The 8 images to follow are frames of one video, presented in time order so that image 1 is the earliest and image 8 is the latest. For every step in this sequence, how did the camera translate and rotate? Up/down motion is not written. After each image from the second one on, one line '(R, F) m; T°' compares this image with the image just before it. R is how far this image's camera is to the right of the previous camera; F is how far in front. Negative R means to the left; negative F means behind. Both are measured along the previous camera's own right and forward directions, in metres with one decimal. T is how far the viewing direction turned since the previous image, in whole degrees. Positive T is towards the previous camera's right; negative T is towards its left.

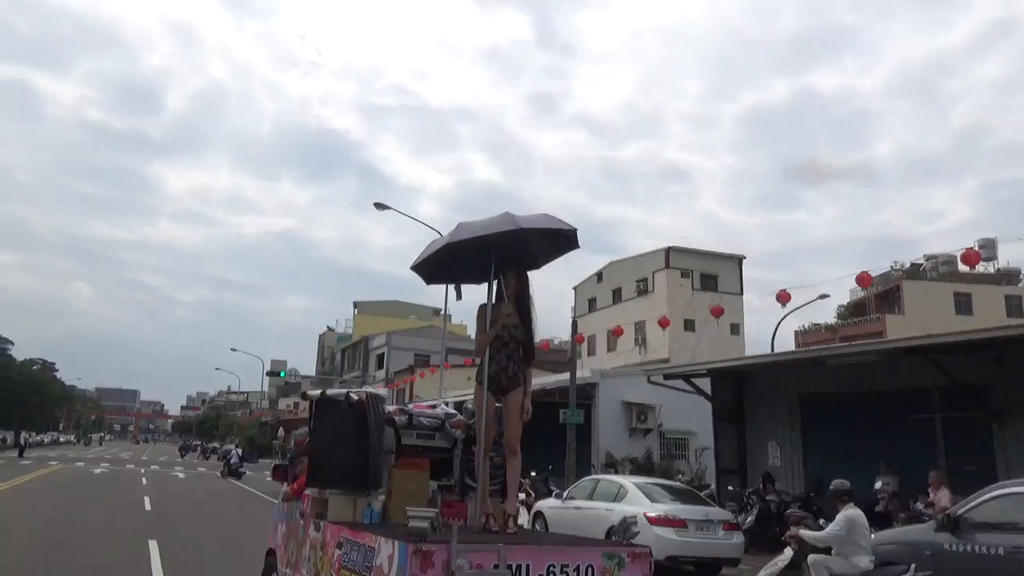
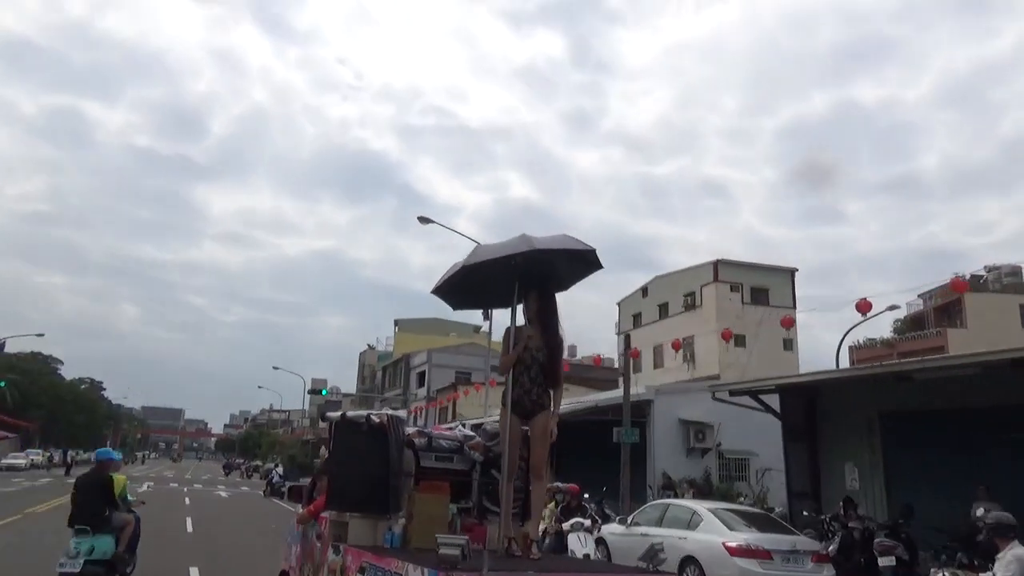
(-0.3, +0.9) m; -3°
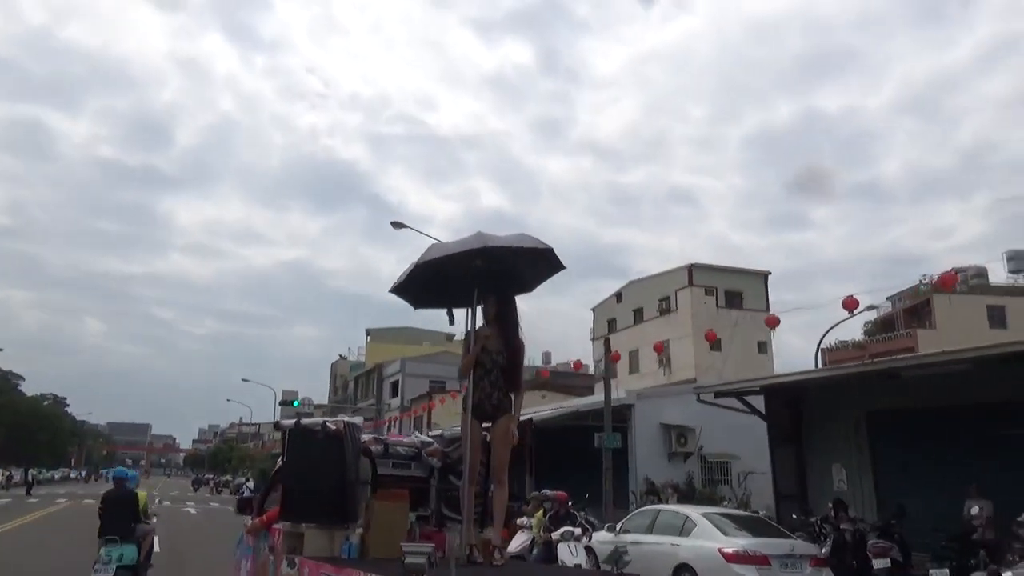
(-0.2, +0.4) m; +2°
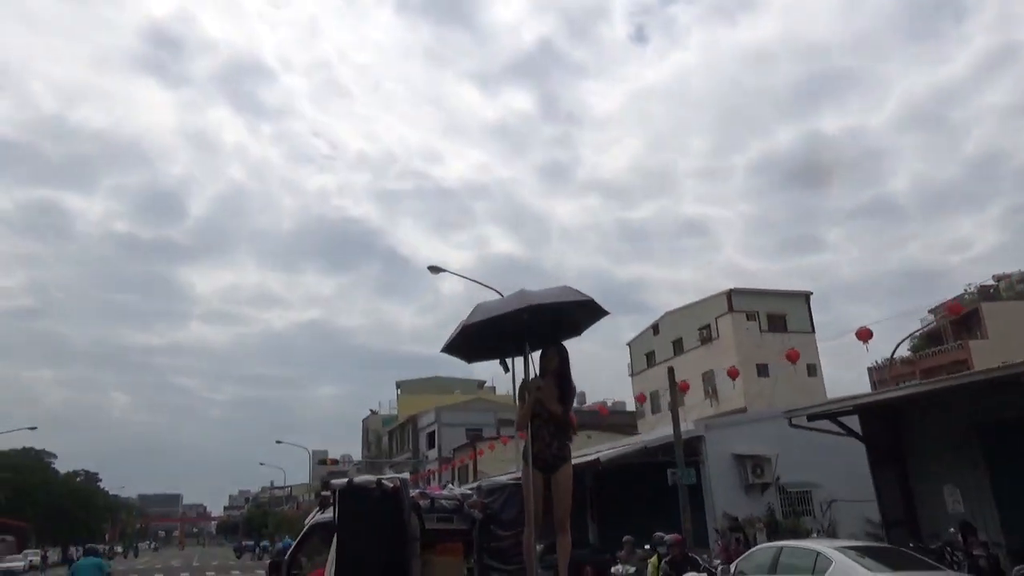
(-1.0, +0.8) m; -1°
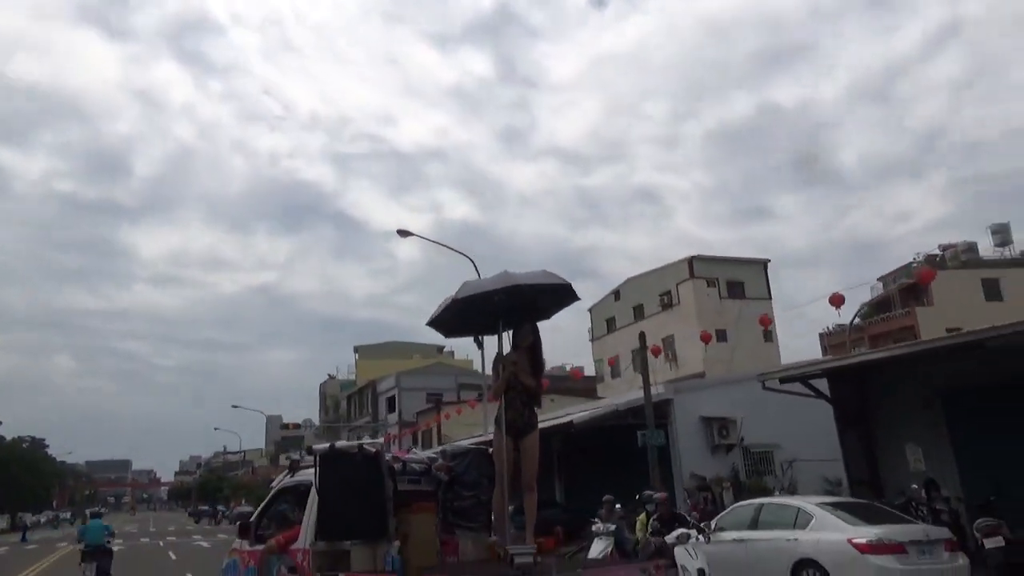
(-0.5, 0.0) m; +3°
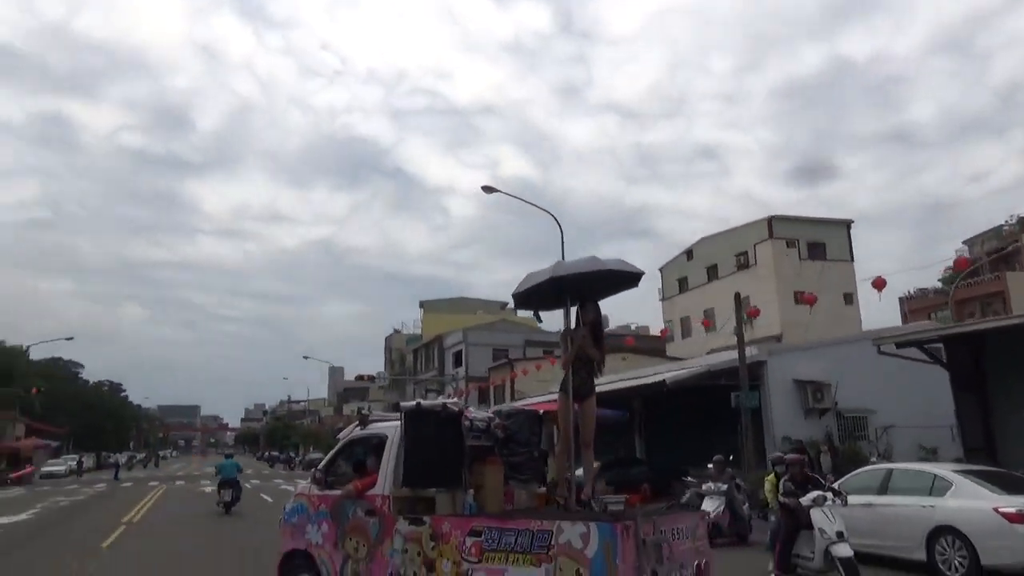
(-1.1, 0.0) m; -4°
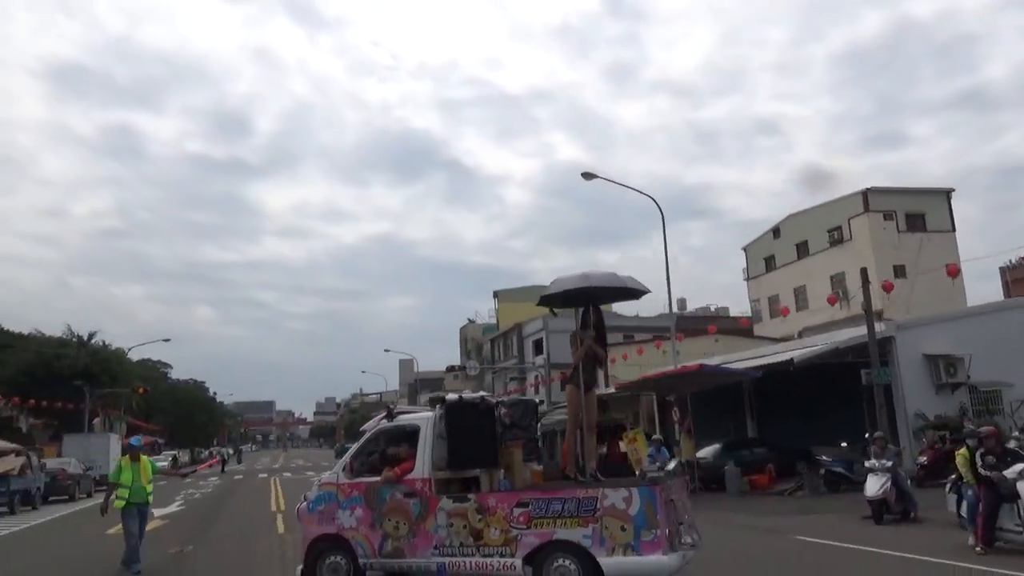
(-1.7, -0.3) m; -4°
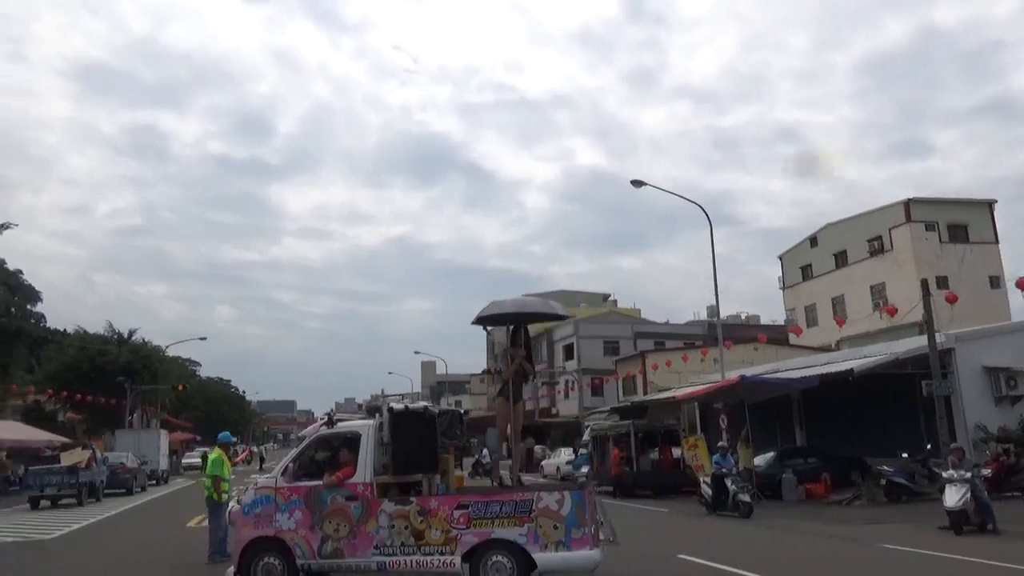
(-1.2, -0.3) m; -1°
